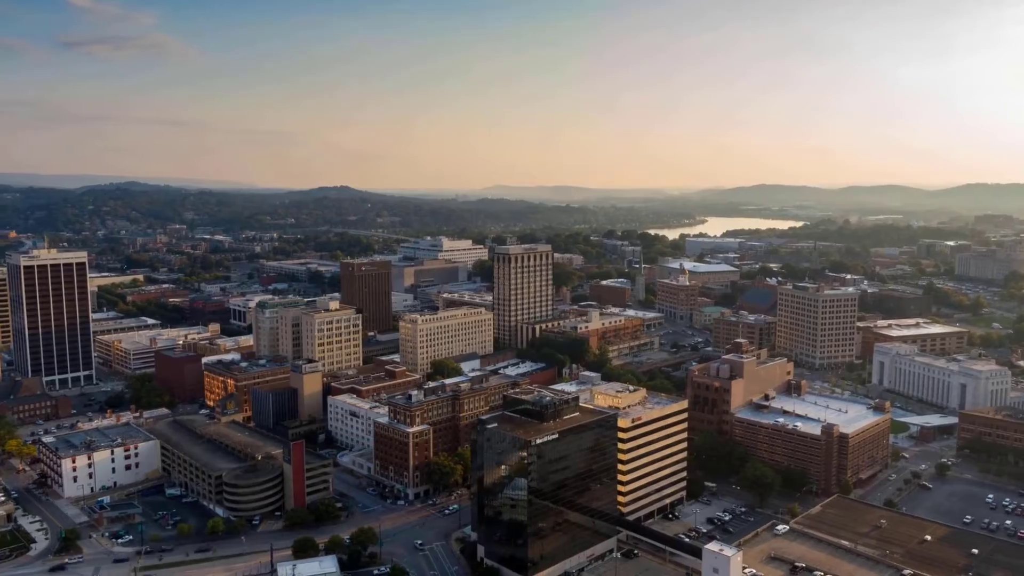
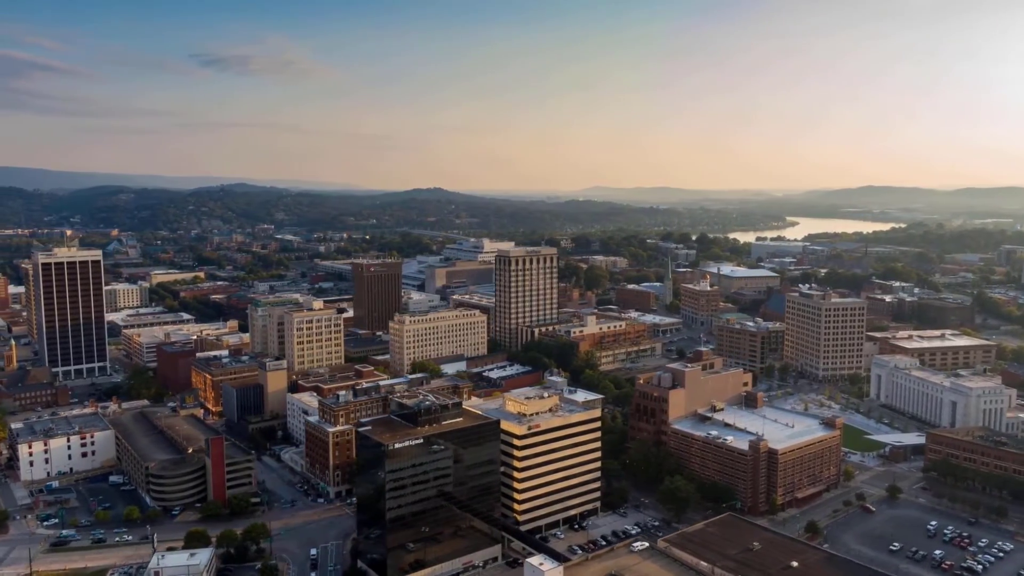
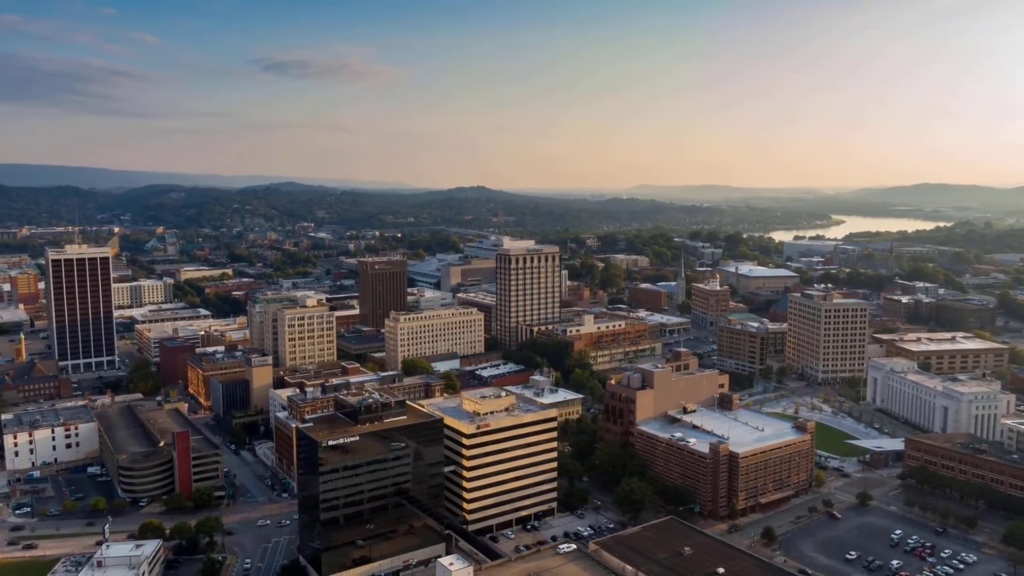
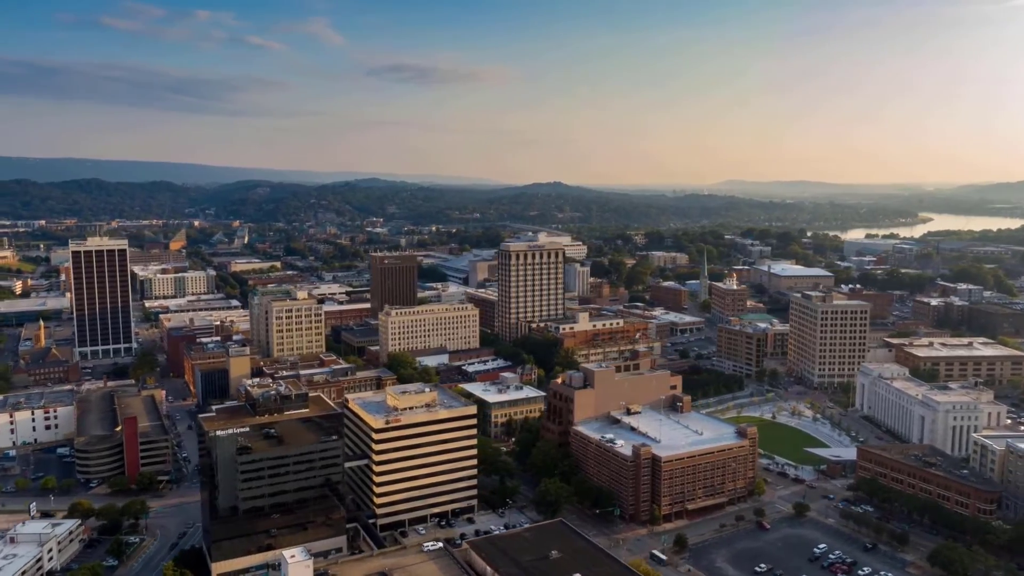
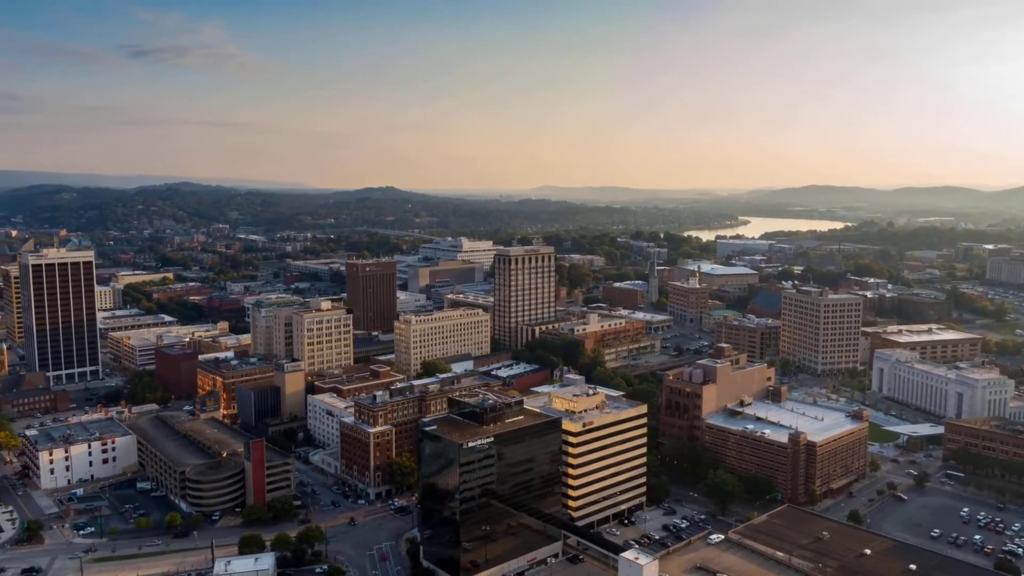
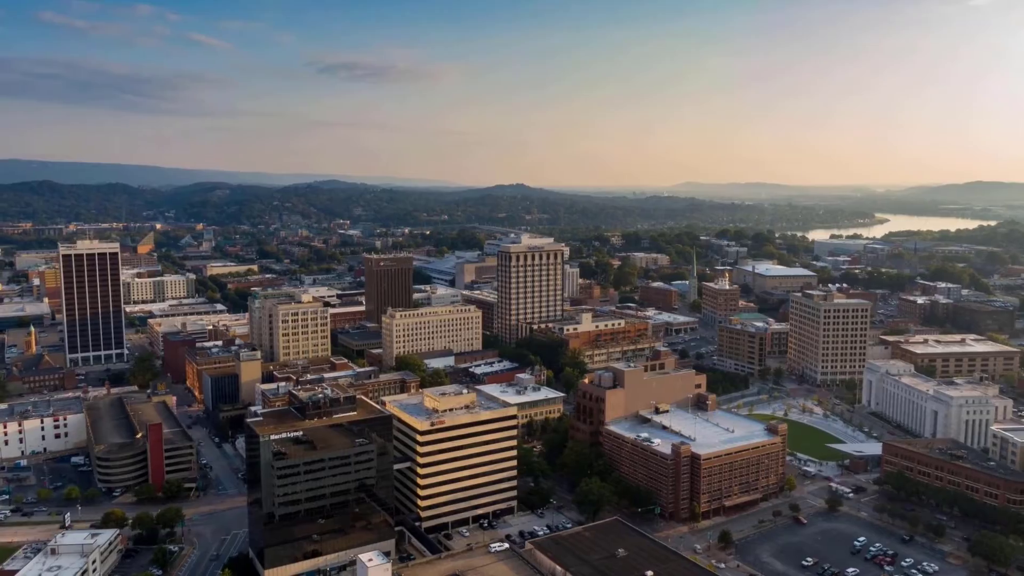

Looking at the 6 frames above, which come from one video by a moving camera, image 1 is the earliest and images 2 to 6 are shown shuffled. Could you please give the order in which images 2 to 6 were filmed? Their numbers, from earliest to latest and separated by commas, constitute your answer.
5, 2, 3, 6, 4
